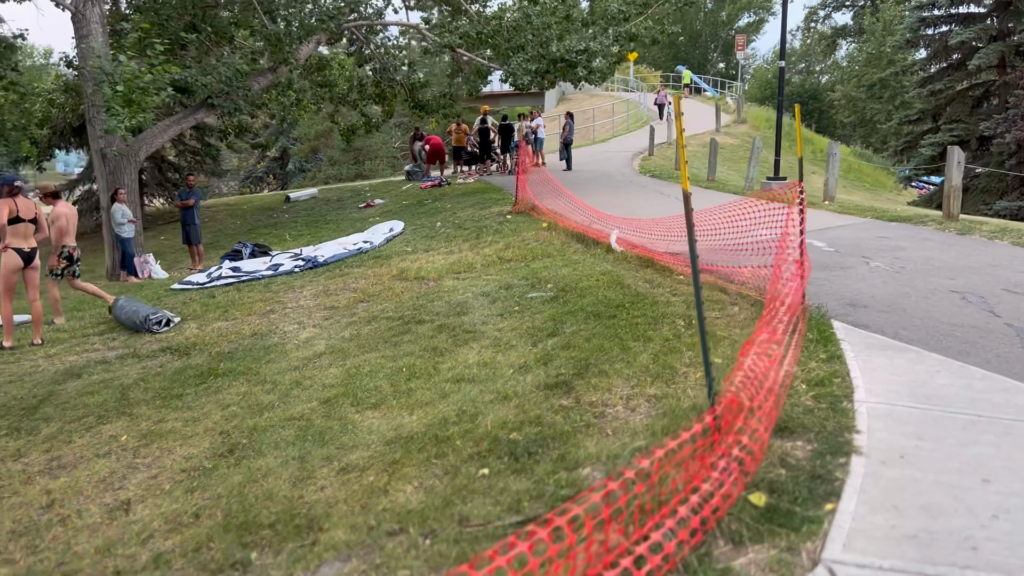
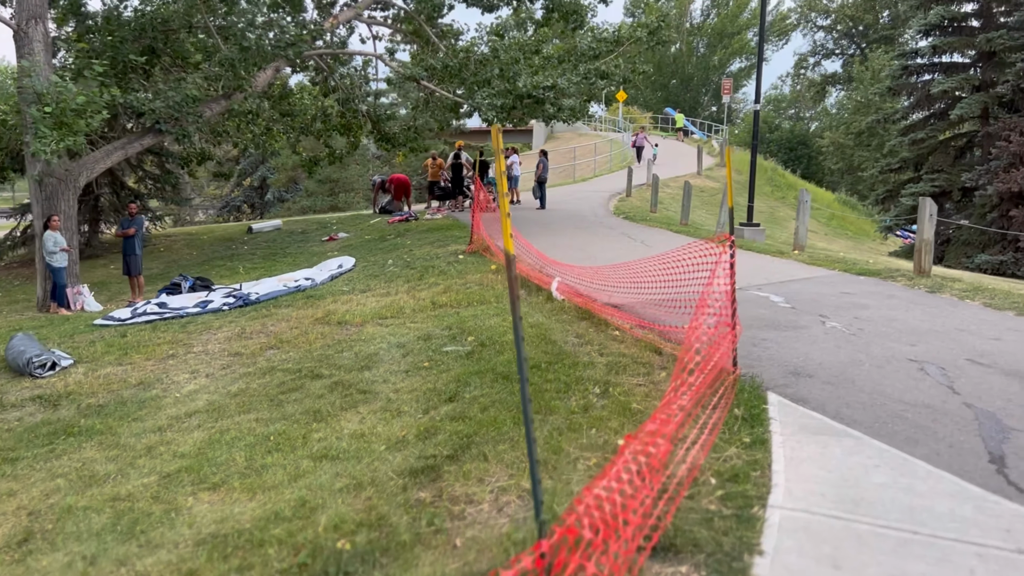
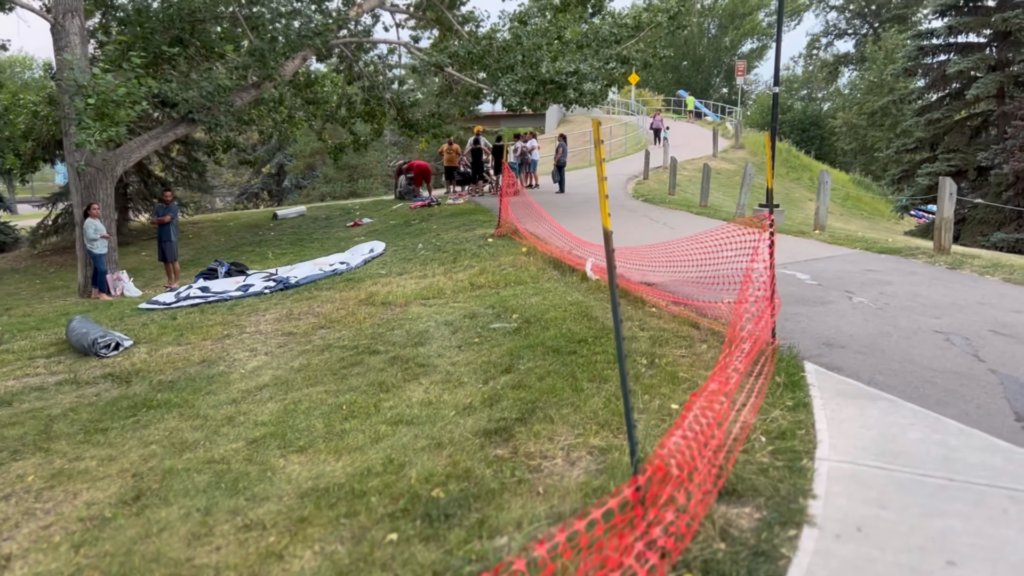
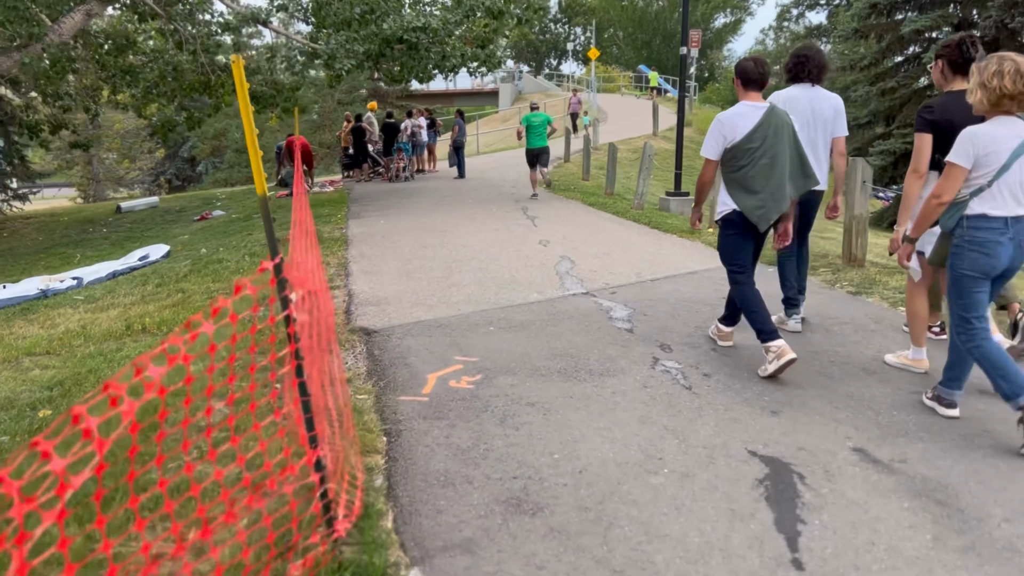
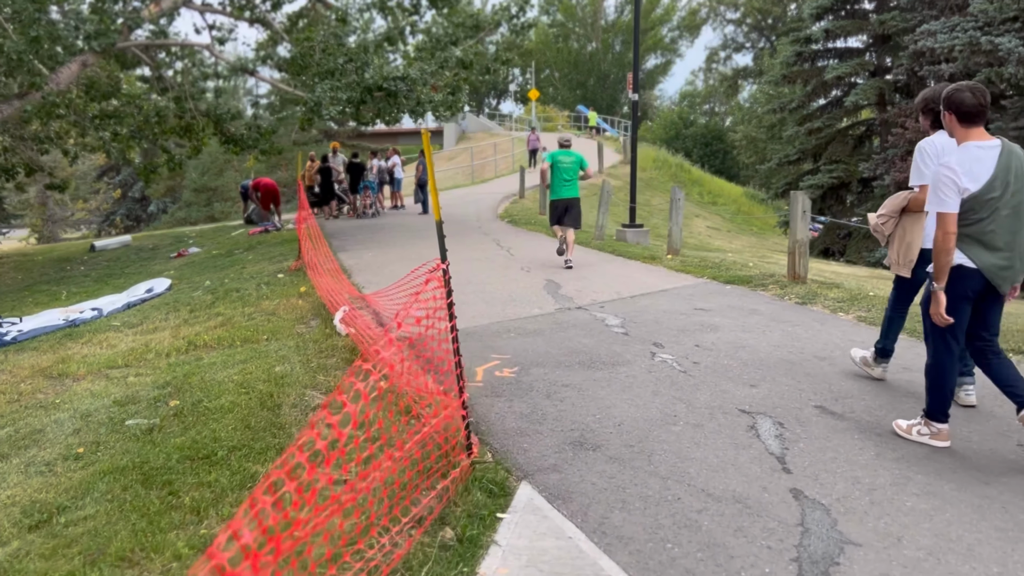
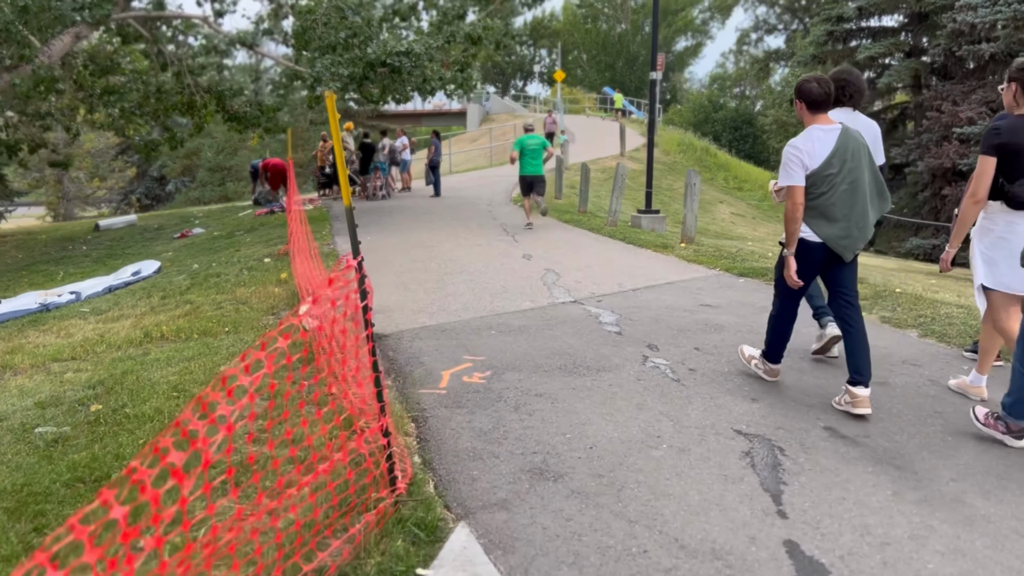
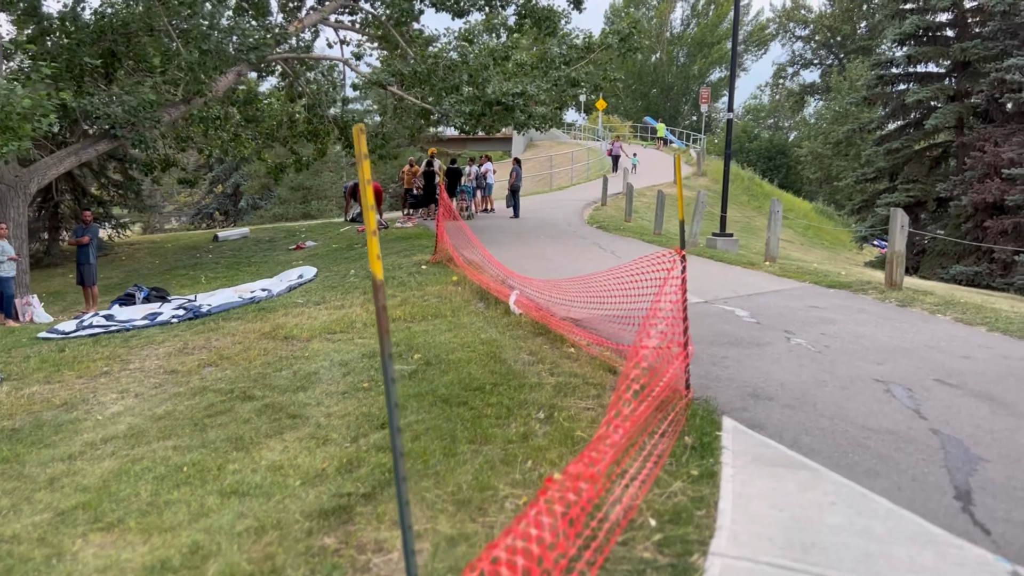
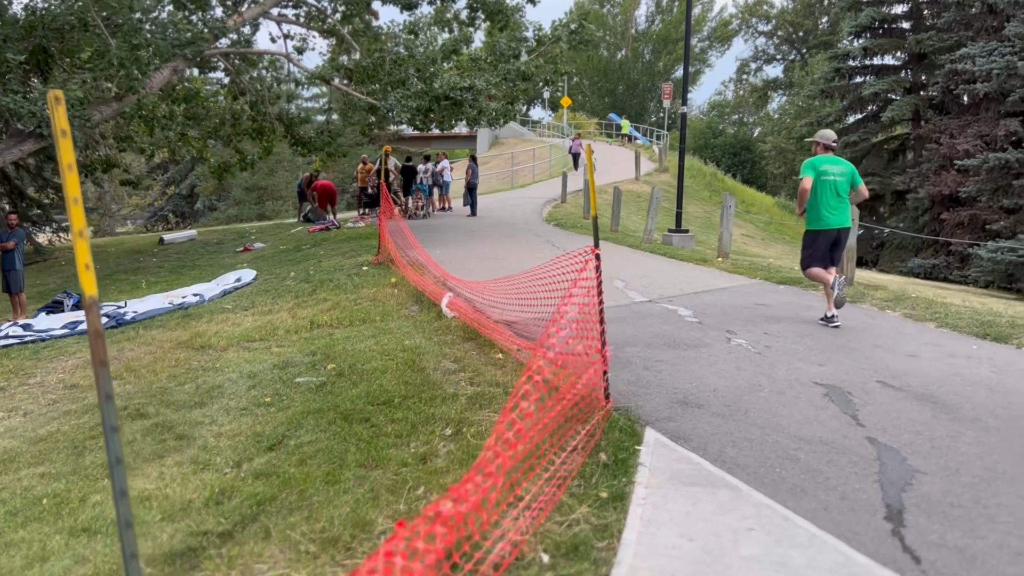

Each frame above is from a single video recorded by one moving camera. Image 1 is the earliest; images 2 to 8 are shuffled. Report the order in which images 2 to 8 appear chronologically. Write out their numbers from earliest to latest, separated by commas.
3, 2, 7, 8, 5, 6, 4
